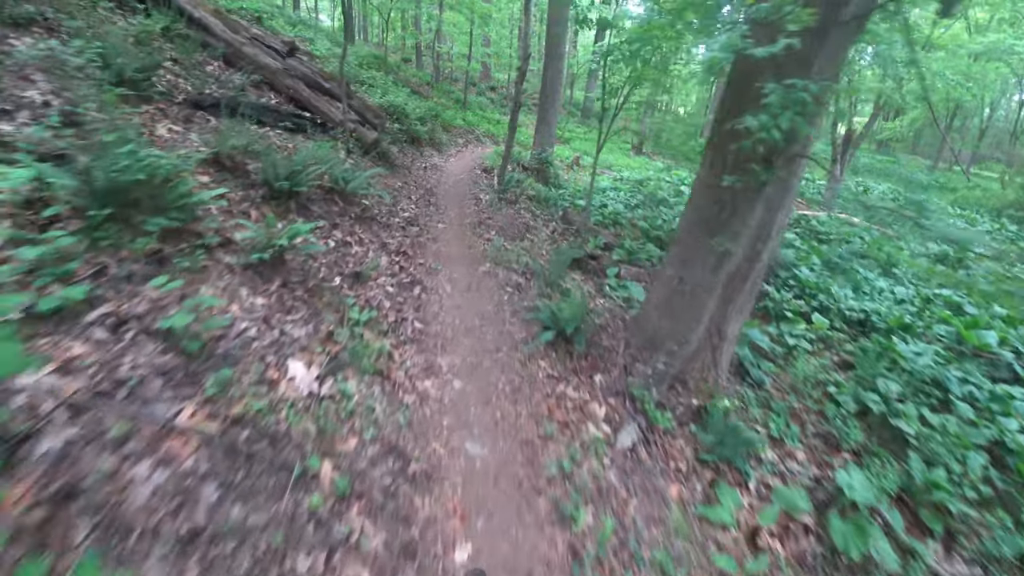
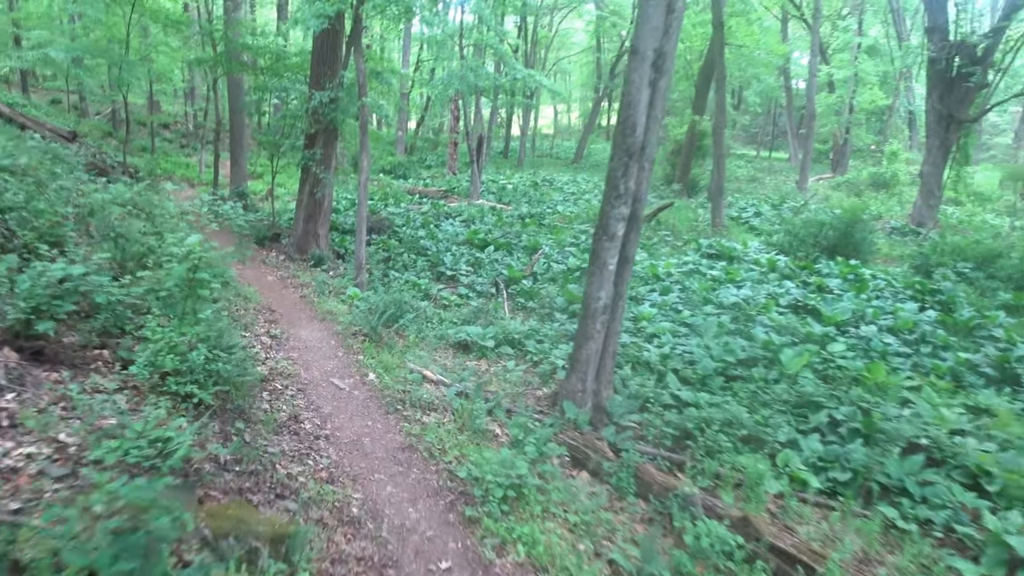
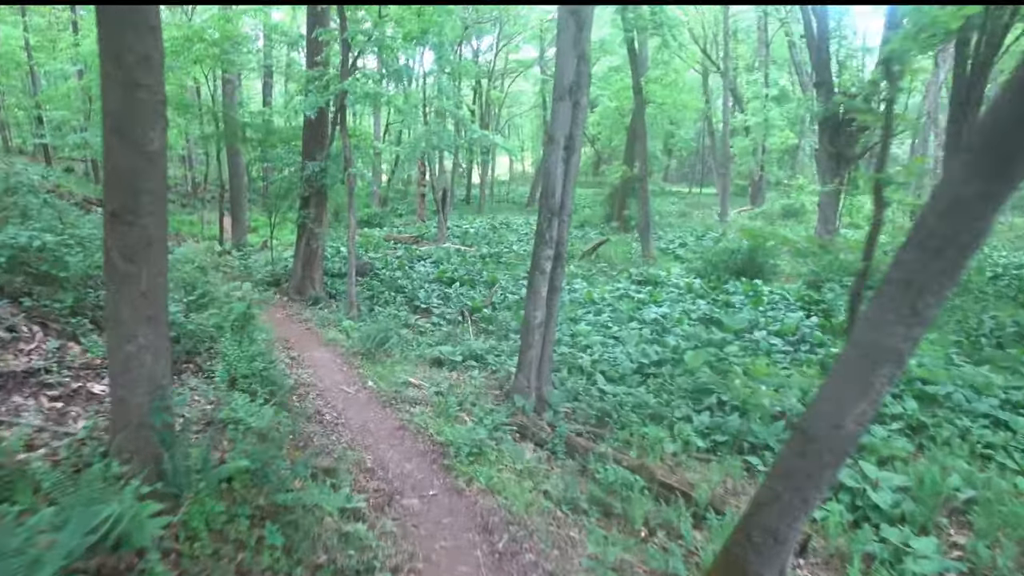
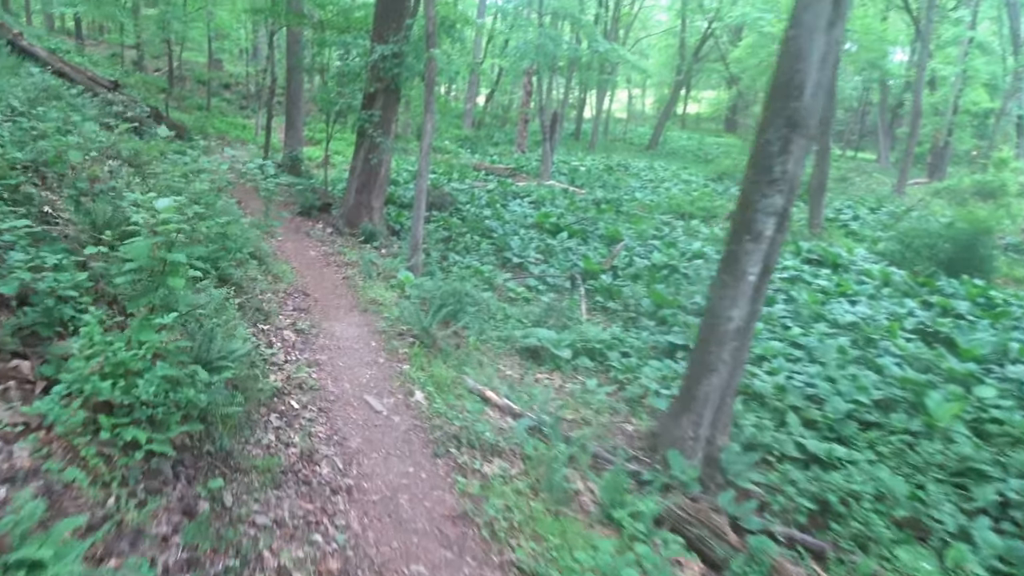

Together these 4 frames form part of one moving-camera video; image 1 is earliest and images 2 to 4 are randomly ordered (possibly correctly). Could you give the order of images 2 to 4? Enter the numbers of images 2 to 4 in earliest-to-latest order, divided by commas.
3, 2, 4
